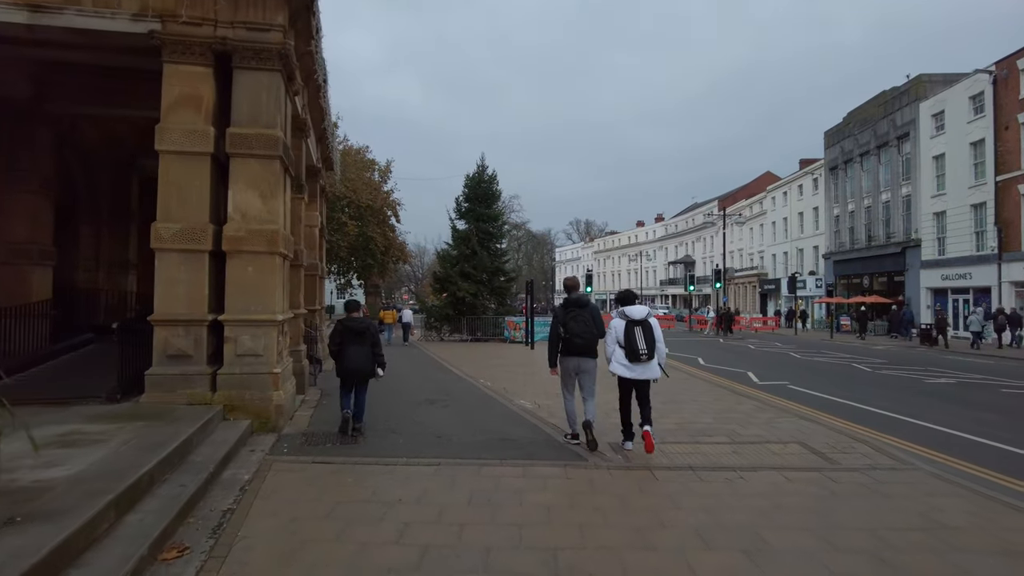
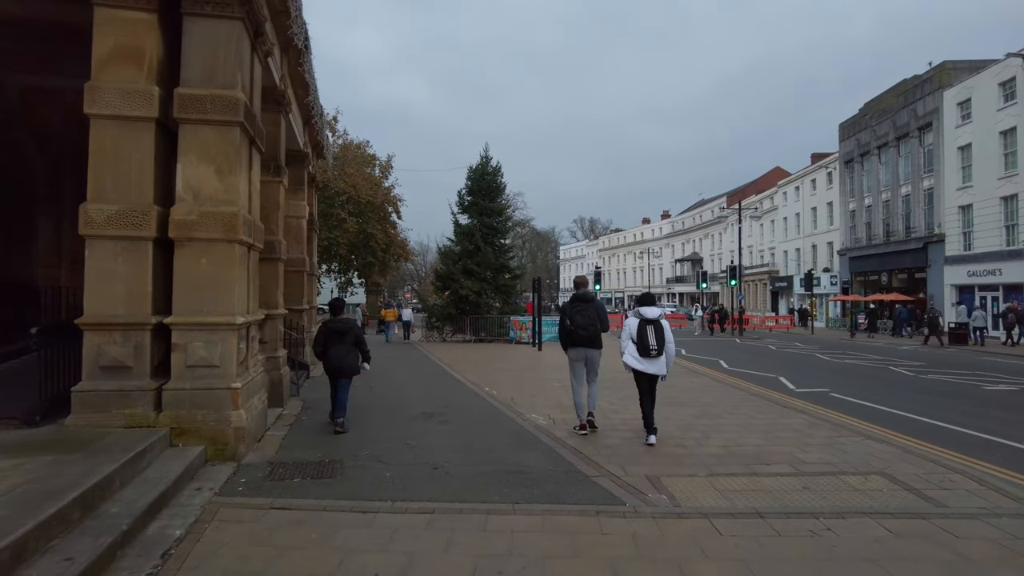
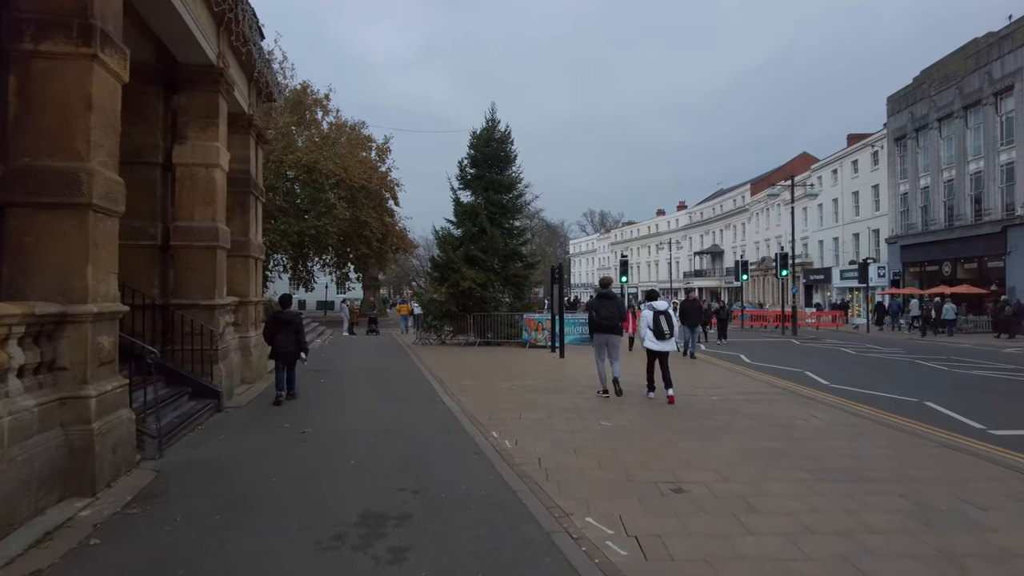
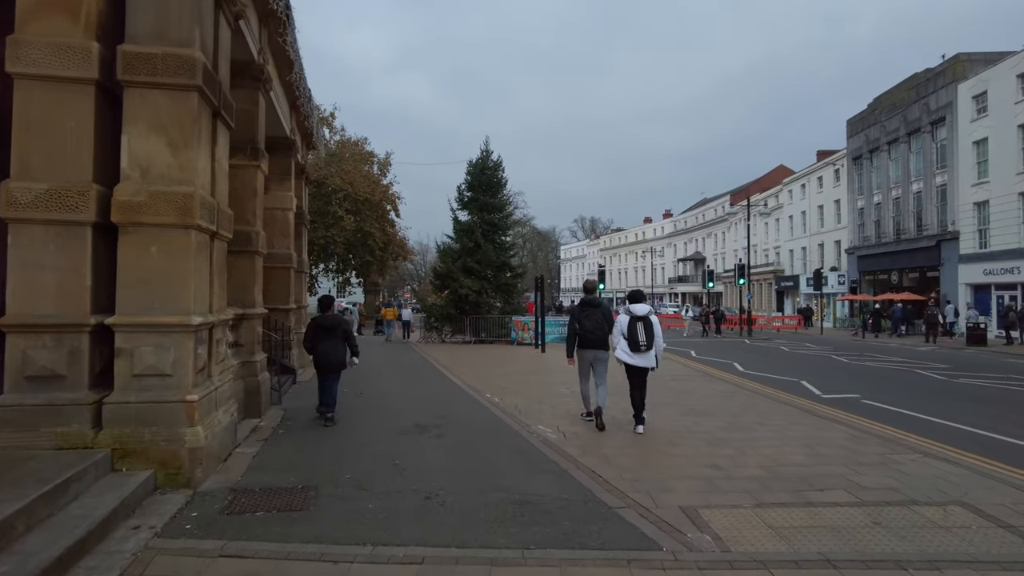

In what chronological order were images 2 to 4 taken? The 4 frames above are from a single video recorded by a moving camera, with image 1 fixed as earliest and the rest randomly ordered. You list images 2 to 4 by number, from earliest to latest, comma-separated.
2, 4, 3
